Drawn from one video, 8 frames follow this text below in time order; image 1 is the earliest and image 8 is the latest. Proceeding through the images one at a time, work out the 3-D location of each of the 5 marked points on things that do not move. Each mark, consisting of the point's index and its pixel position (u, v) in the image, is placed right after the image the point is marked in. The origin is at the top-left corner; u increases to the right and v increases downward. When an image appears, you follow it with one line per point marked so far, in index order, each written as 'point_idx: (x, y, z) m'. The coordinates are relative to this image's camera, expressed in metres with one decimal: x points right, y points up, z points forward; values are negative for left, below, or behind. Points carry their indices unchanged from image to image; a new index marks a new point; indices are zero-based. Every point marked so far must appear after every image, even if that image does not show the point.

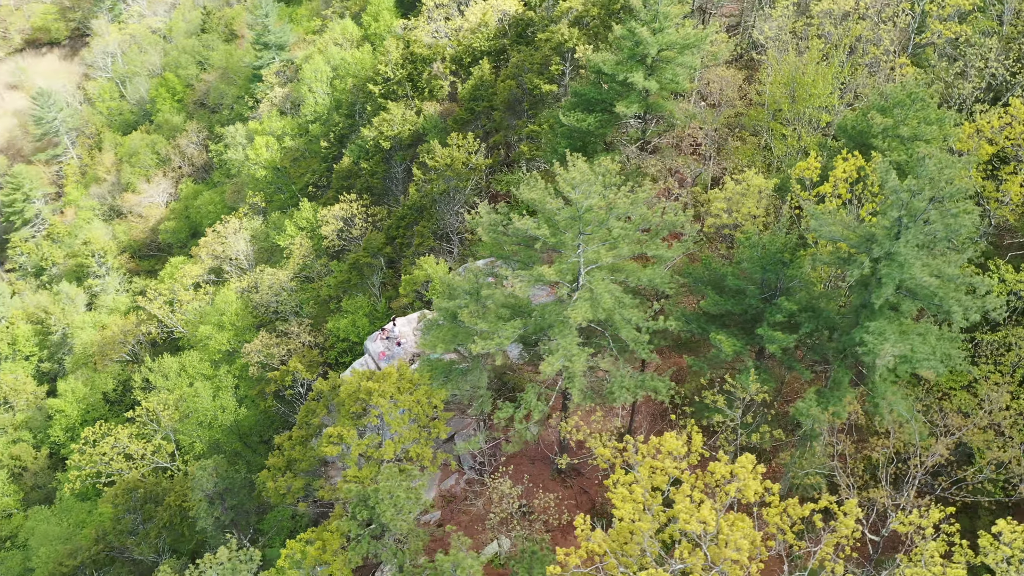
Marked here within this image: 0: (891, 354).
0: (+8.9, -1.5, +18.9) m
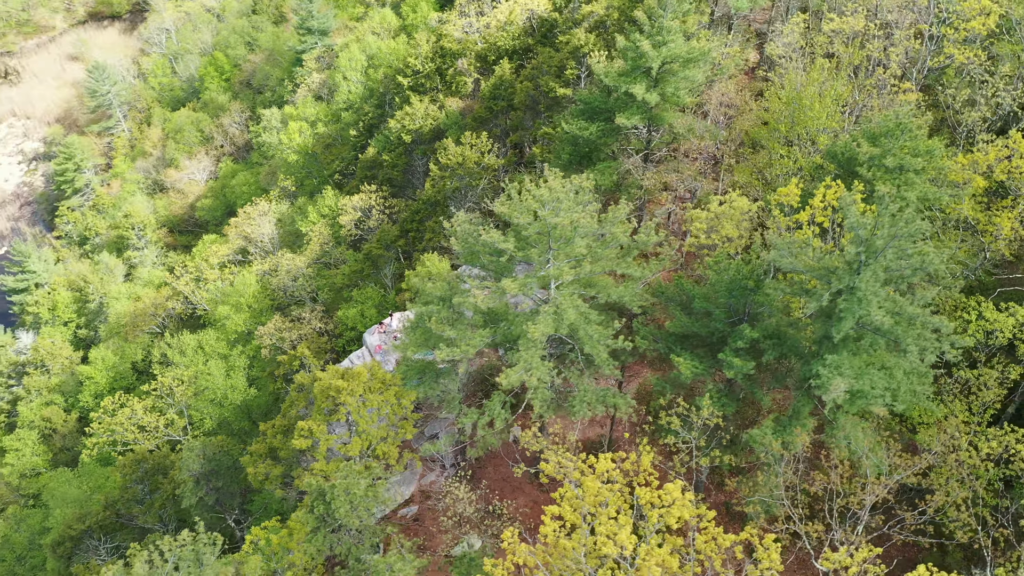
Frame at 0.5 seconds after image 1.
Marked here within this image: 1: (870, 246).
0: (+7.7, -2.4, +19.0) m
1: (+8.7, +1.0, +19.6) m
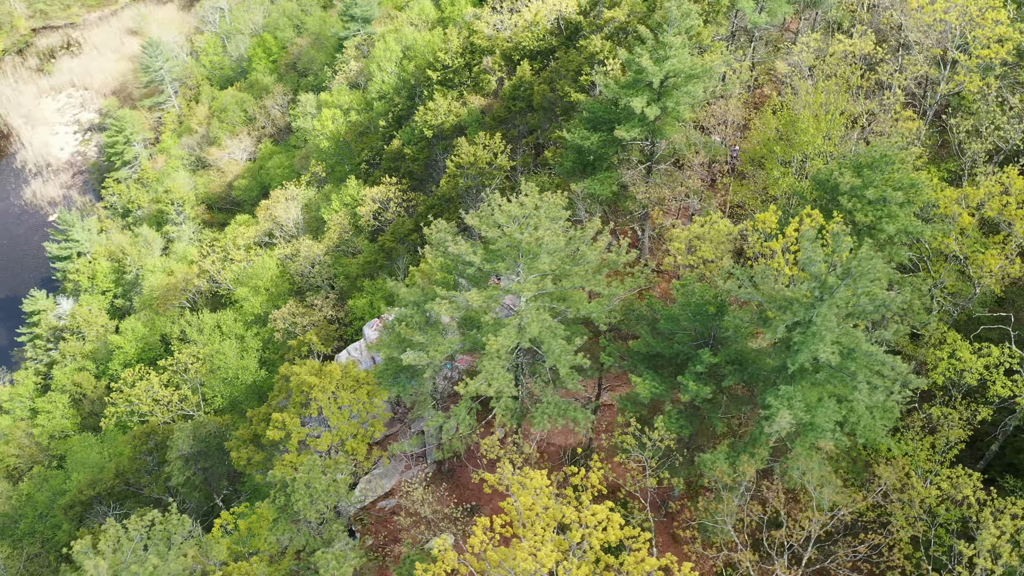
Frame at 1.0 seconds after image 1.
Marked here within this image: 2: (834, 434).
0: (+6.4, -3.2, +19.2) m
1: (+7.6, +0.2, +19.6) m
2: (+8.0, -3.6, +20.1) m
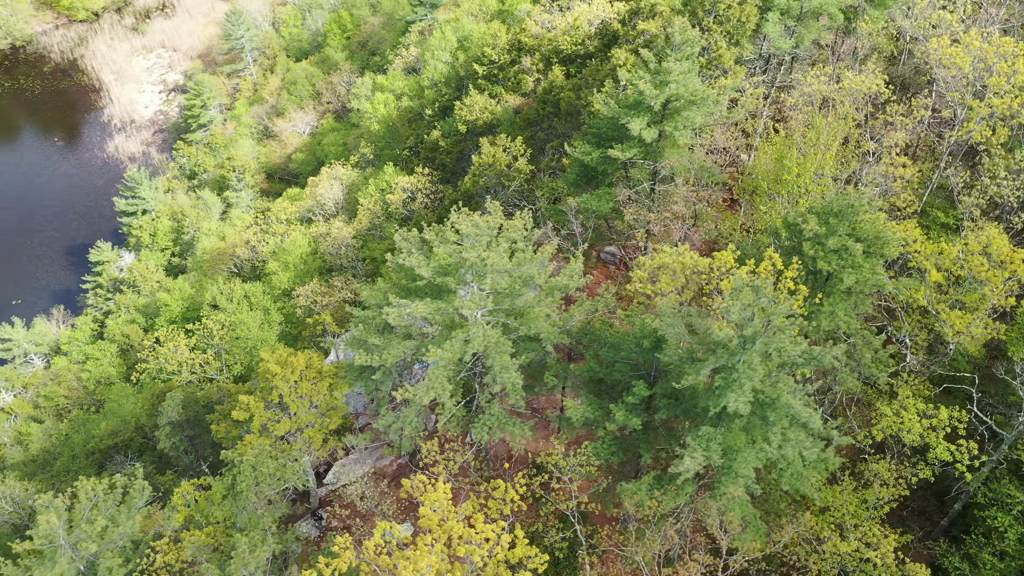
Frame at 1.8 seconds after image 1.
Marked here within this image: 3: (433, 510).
0: (+4.2, -4.3, +19.6) m
1: (+5.8, -1.1, +19.9) m
2: (+5.9, -4.8, +20.4) m
3: (-2.0, -5.5, +20.0) m
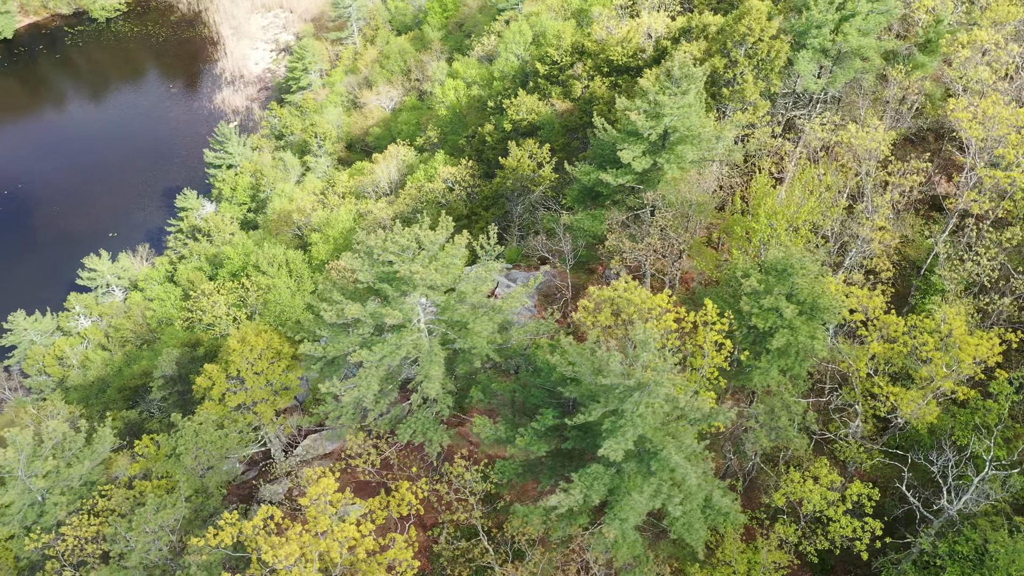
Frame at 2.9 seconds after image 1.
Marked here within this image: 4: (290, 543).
0: (+1.1, -5.3, +20.3) m
1: (+3.1, -2.3, +20.3) m
2: (+2.7, -6.1, +20.9) m
3: (-5.2, -5.7, +21.5) m
4: (-5.5, -6.3, +20.0) m
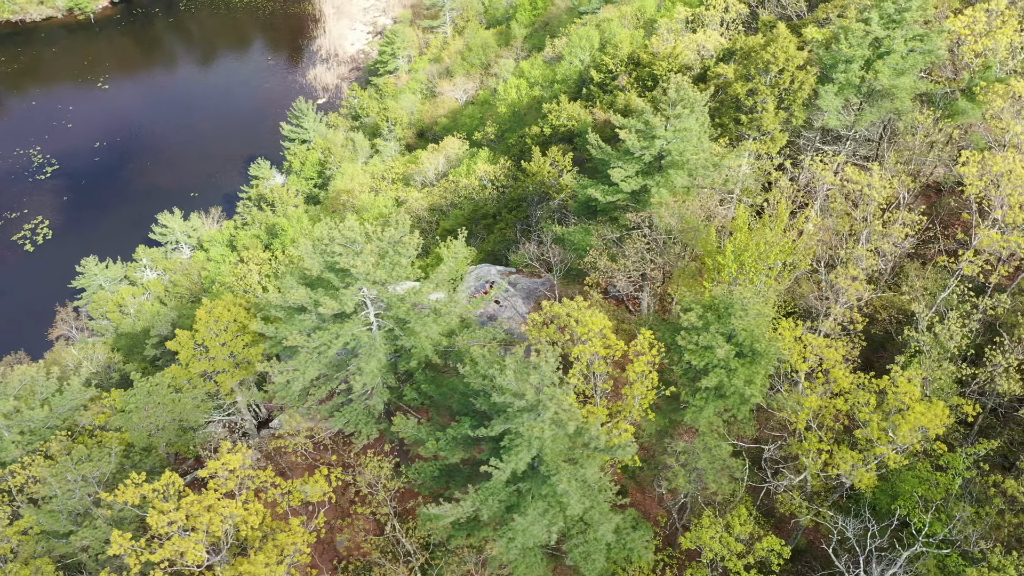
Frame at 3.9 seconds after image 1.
0: (-1.9, -5.6, +20.4) m
1: (+0.4, -2.8, +20.2) m
2: (-0.3, -6.5, +20.9) m
3: (-8.0, -5.2, +22.3) m
4: (-8.5, -5.7, +20.8) m
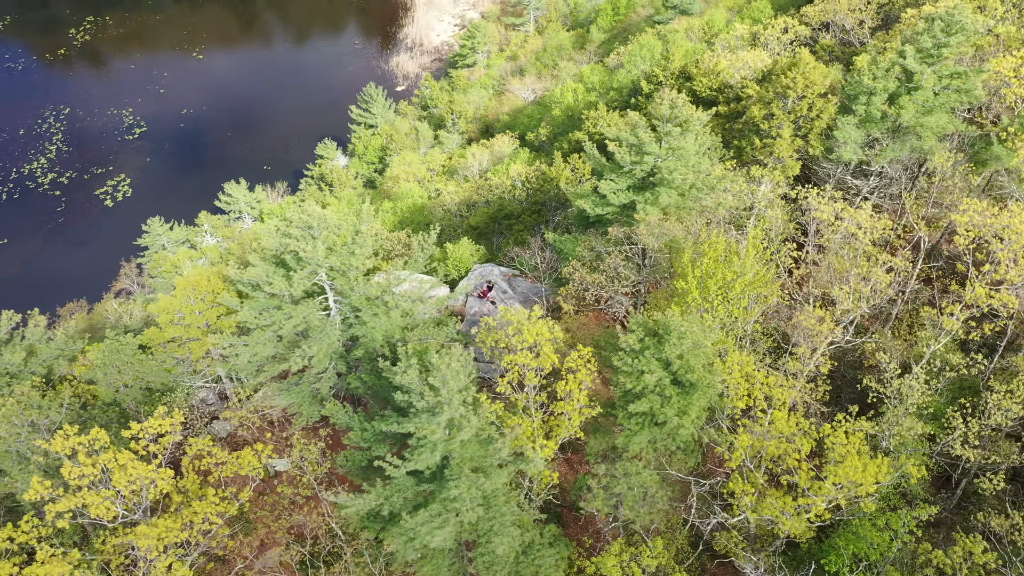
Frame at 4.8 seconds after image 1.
0: (-4.6, -5.3, +20.6) m
1: (-2.0, -2.9, +20.1) m
2: (-3.1, -6.5, +20.9) m
3: (-10.4, -4.3, +23.0) m
4: (-11.1, -4.8, +21.6) m
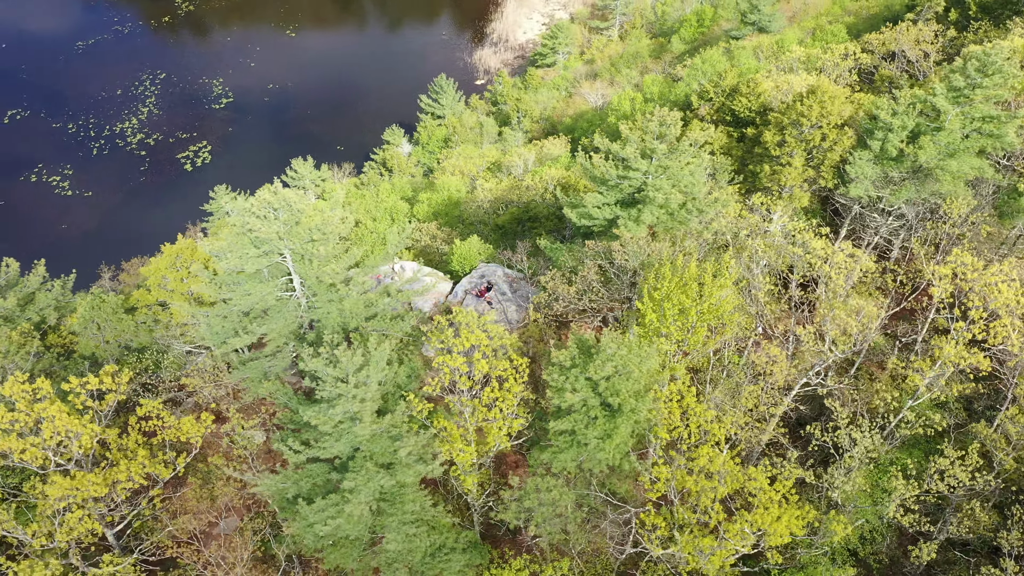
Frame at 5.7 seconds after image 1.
0: (-7.2, -4.8, +21.0) m
1: (-4.4, -2.7, +20.3) m
2: (-5.8, -6.1, +21.2) m
3: (-12.5, -3.2, +24.0) m
4: (-13.5, -3.5, +22.6) m
